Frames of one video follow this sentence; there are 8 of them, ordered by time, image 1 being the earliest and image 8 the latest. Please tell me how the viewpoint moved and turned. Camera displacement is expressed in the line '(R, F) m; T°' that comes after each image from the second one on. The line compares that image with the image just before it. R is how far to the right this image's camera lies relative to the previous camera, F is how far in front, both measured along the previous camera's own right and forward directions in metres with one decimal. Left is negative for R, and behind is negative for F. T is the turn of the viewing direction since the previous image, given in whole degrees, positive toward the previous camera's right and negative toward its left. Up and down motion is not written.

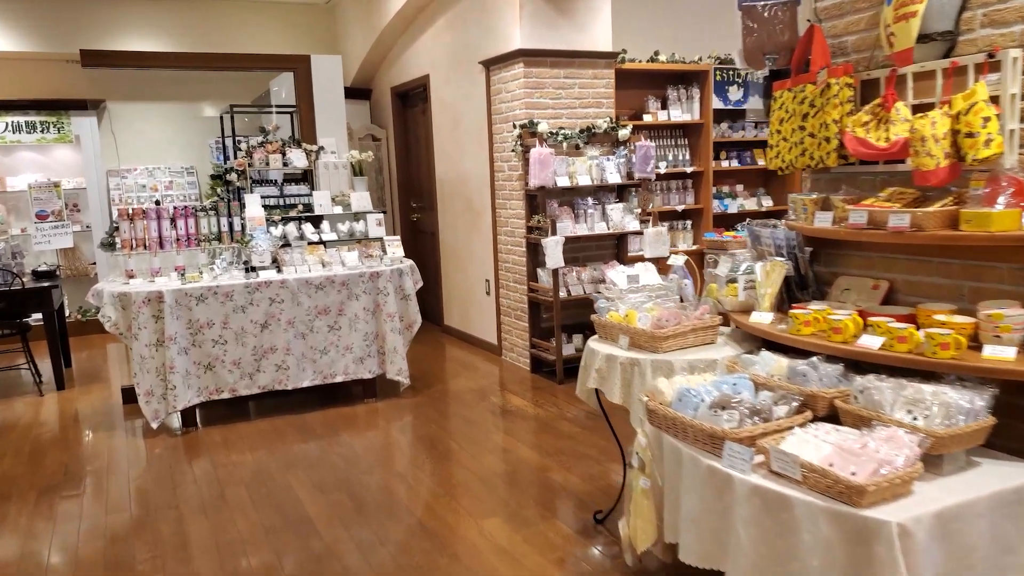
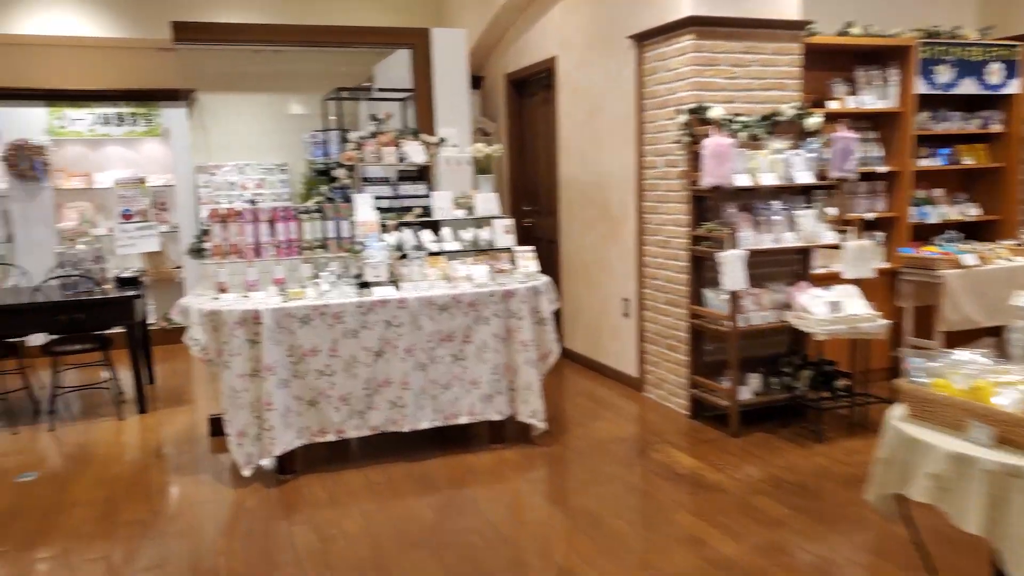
(-0.4, +0.8) m; -5°
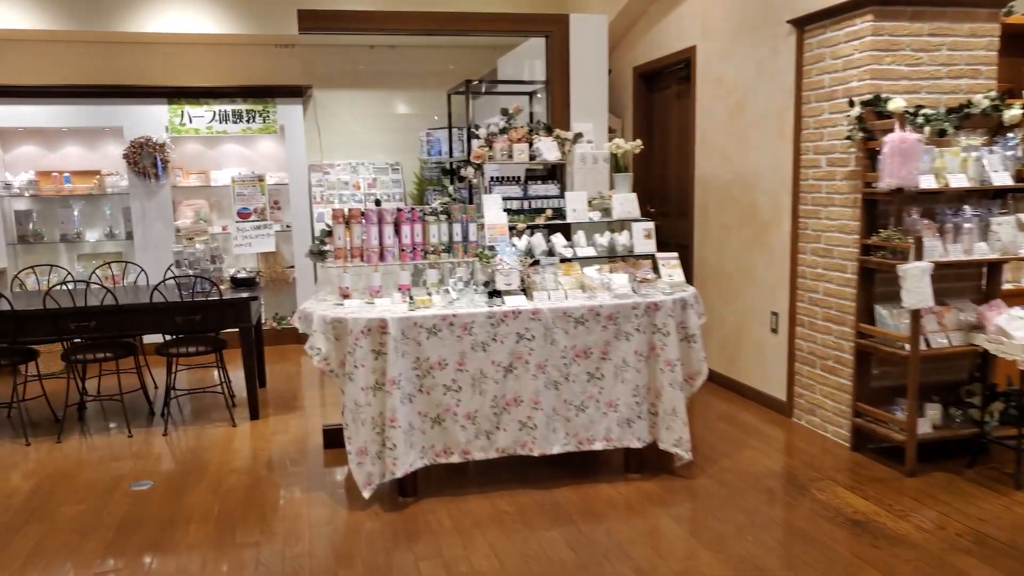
(-0.2, +0.3) m; -6°
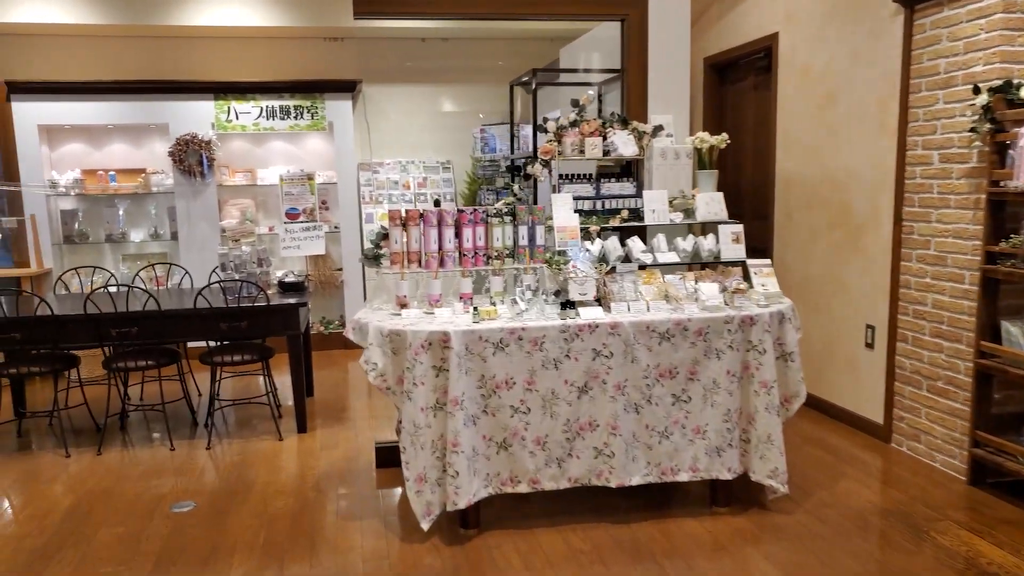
(-0.1, +0.3) m; -3°
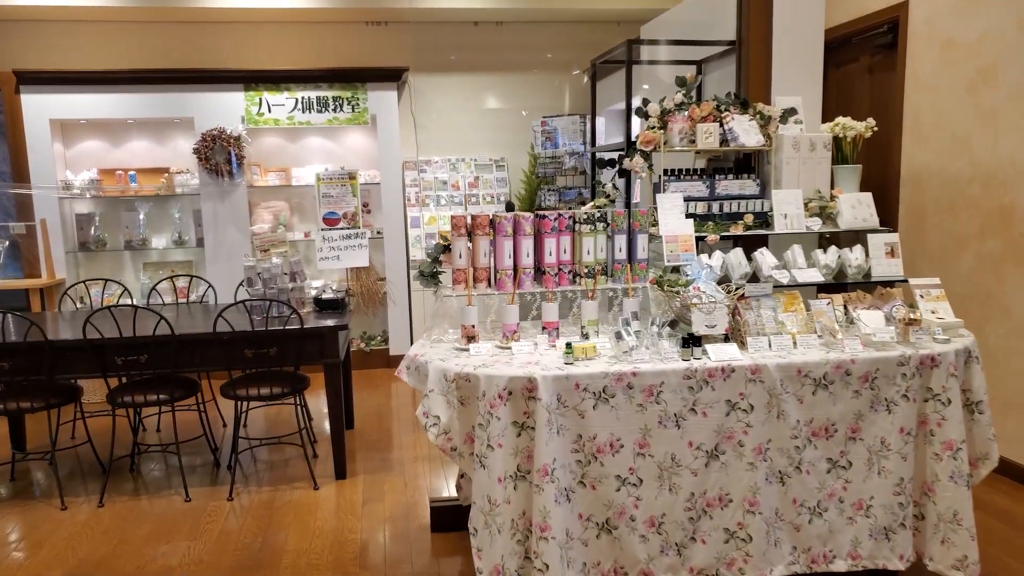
(-0.2, +0.7) m; -3°
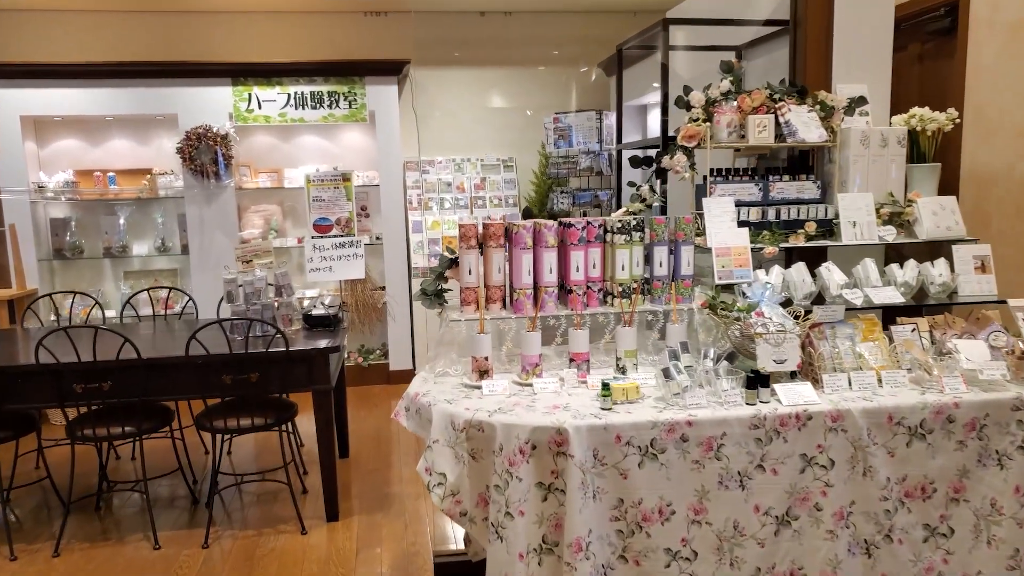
(0.0, +0.4) m; 0°
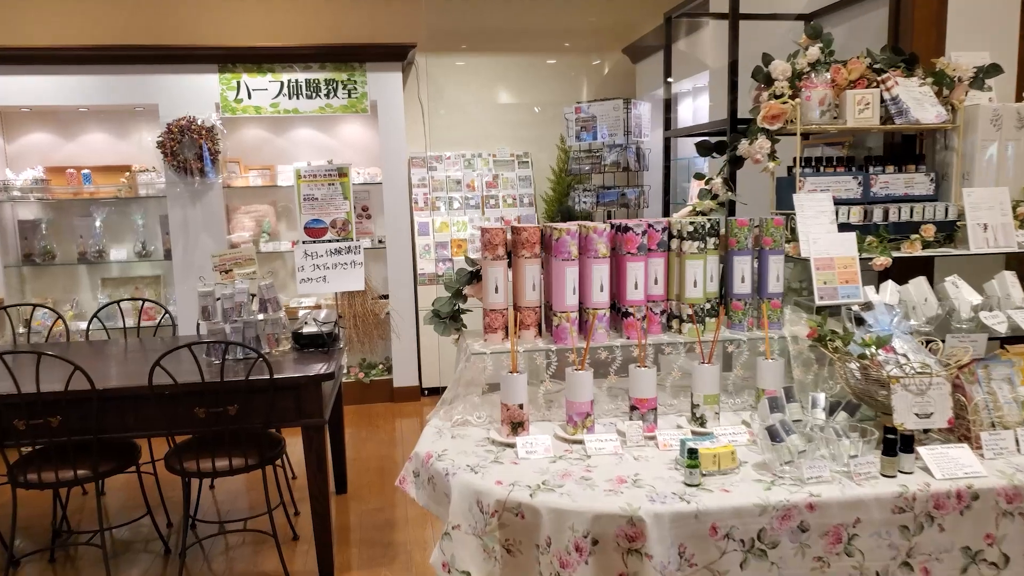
(-0.1, +0.5) m; 0°
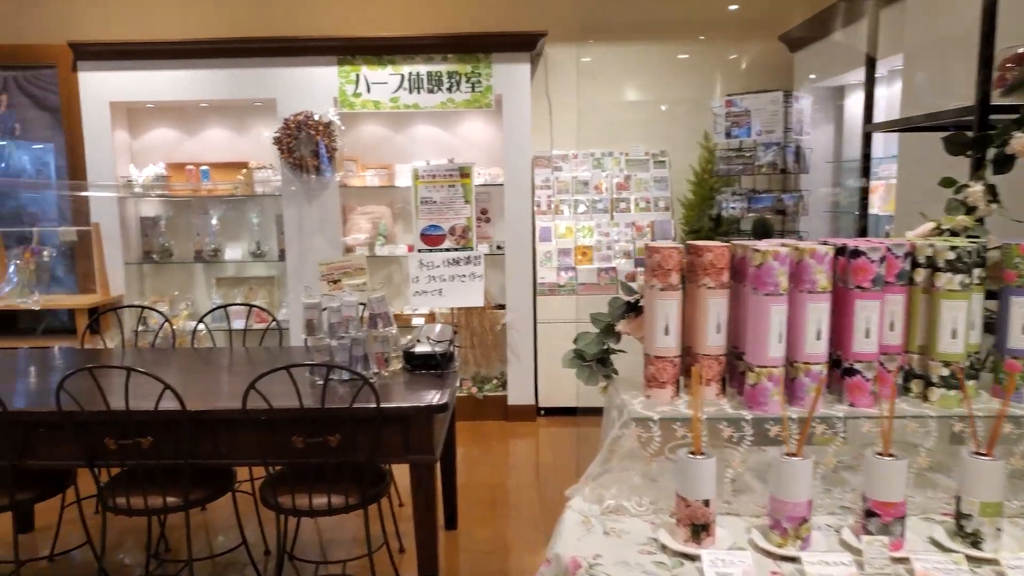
(-0.1, +0.4) m; -8°
